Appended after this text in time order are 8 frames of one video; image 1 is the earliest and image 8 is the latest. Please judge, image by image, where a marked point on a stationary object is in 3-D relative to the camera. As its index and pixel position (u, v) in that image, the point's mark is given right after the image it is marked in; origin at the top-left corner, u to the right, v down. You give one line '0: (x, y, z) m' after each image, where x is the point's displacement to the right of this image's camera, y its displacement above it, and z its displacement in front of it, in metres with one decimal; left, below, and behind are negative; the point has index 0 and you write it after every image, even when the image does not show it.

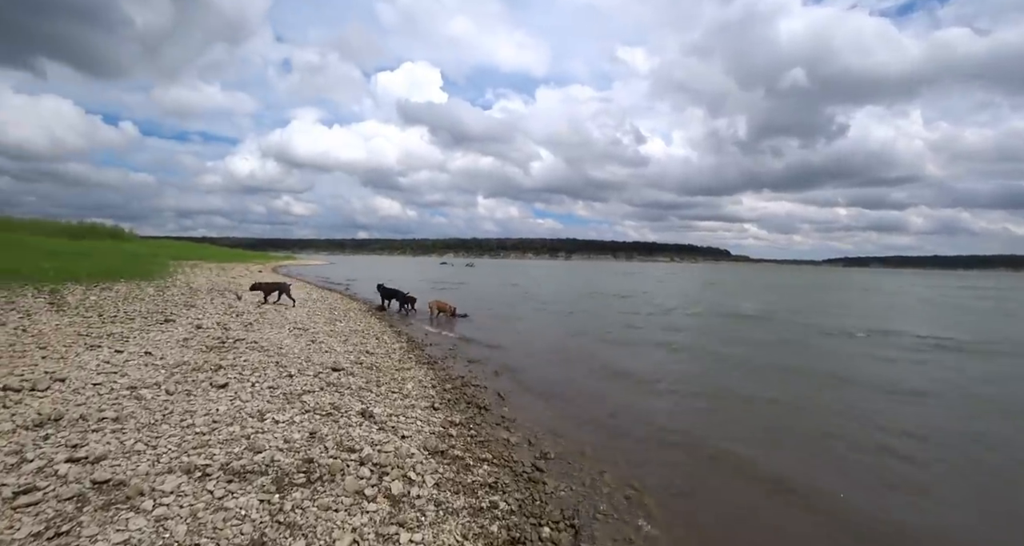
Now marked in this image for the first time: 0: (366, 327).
0: (-6.4, -2.4, +19.7) m
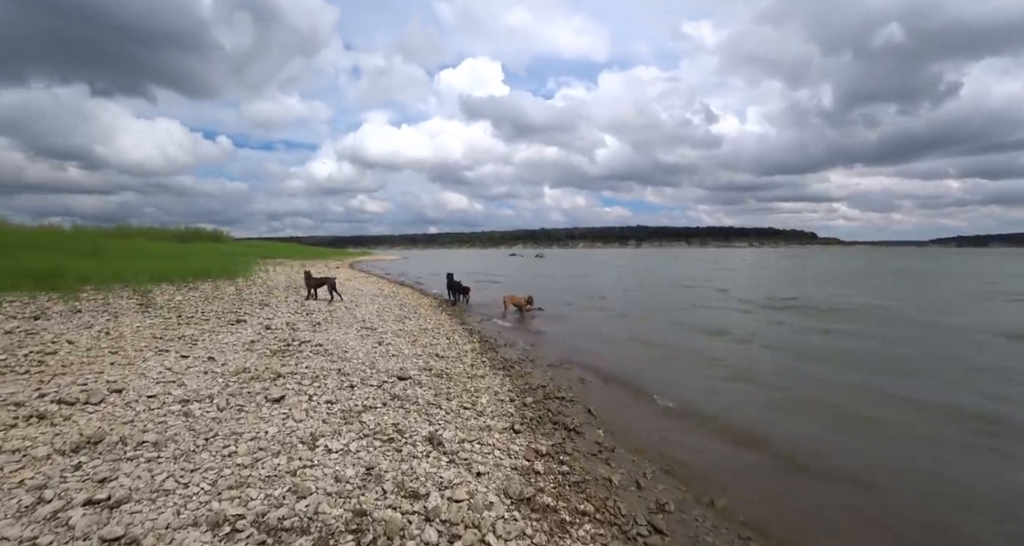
0: (-3.2, -2.2, +18.6) m
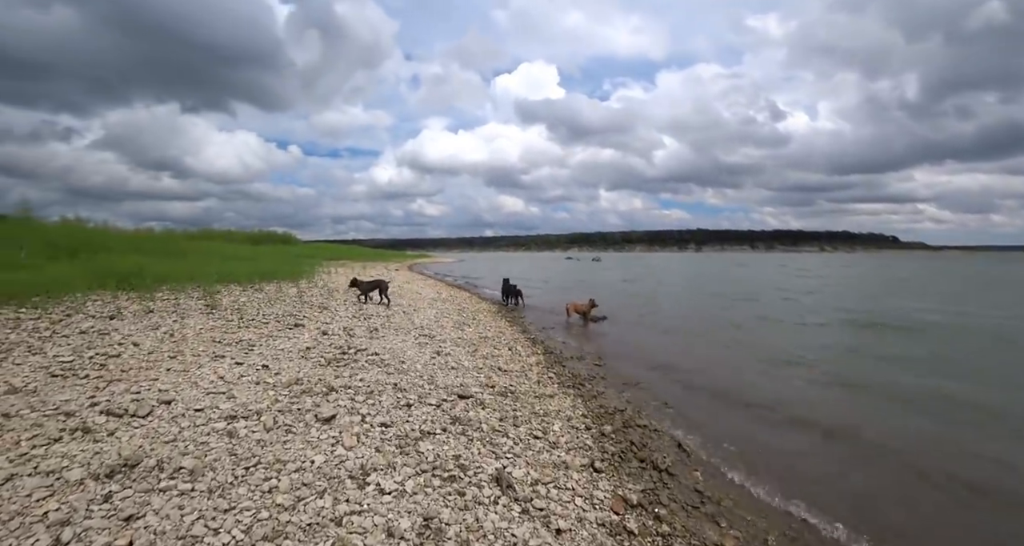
0: (-0.7, -2.4, +17.5) m
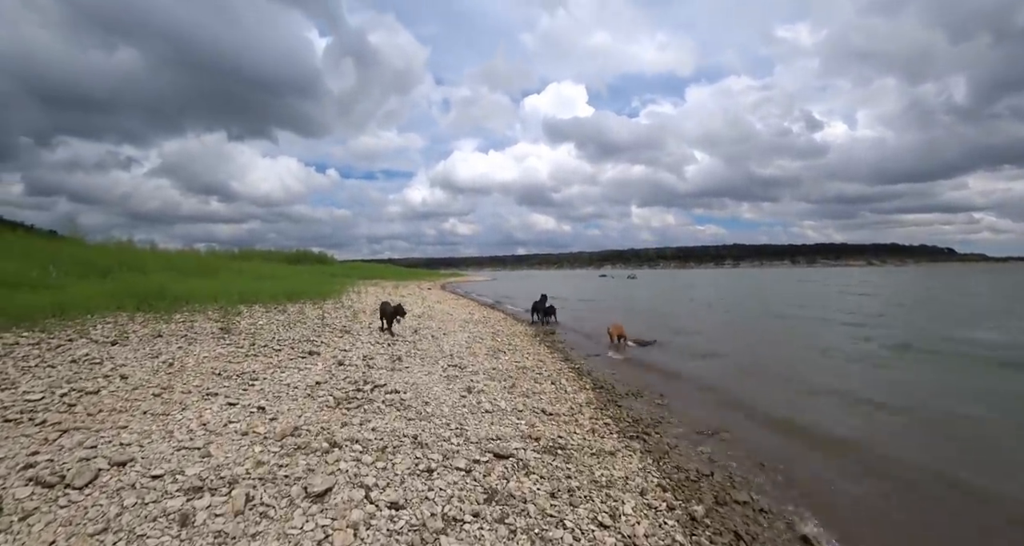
0: (+0.7, -3.1, +15.3) m
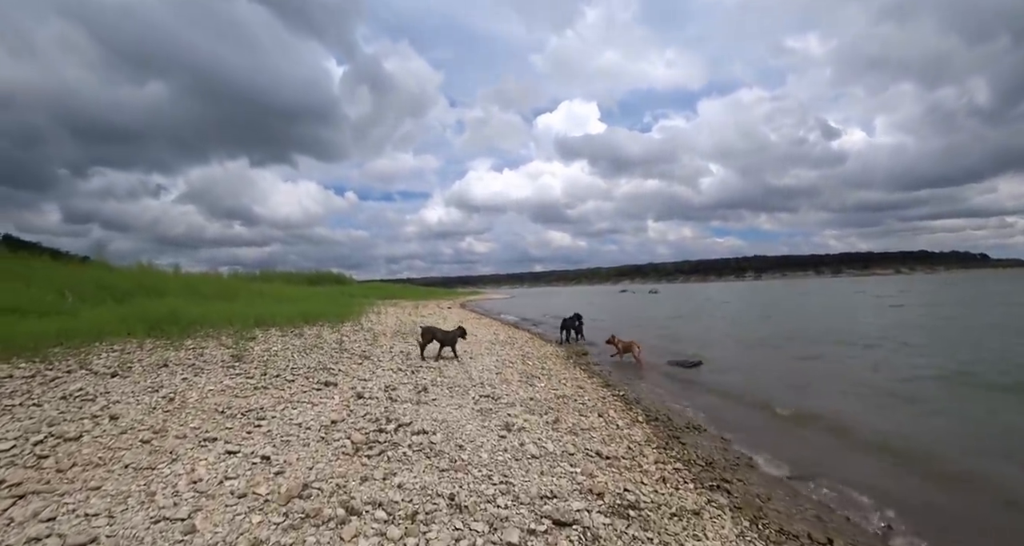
0: (+1.8, -3.6, +13.6) m
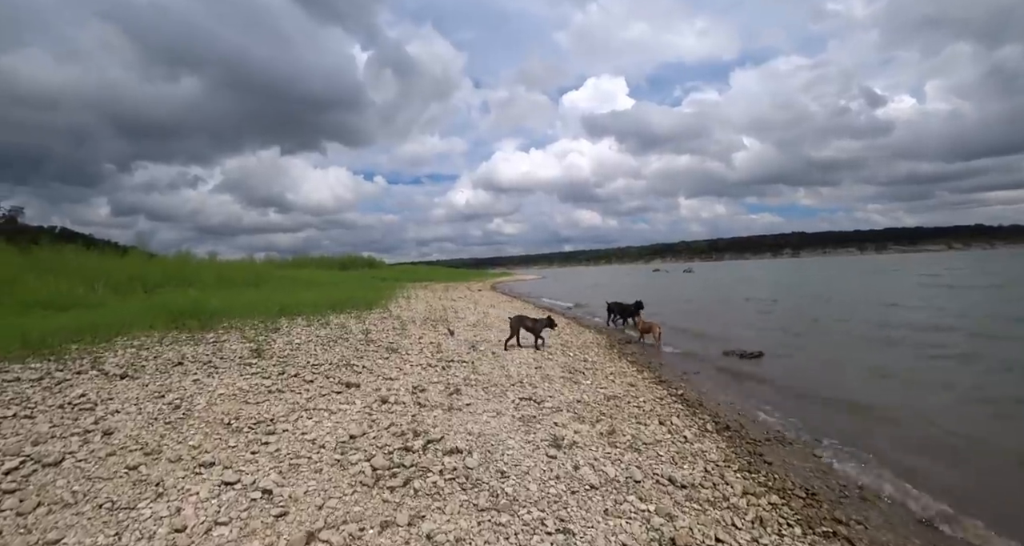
0: (+3.0, -3.1, +12.0) m
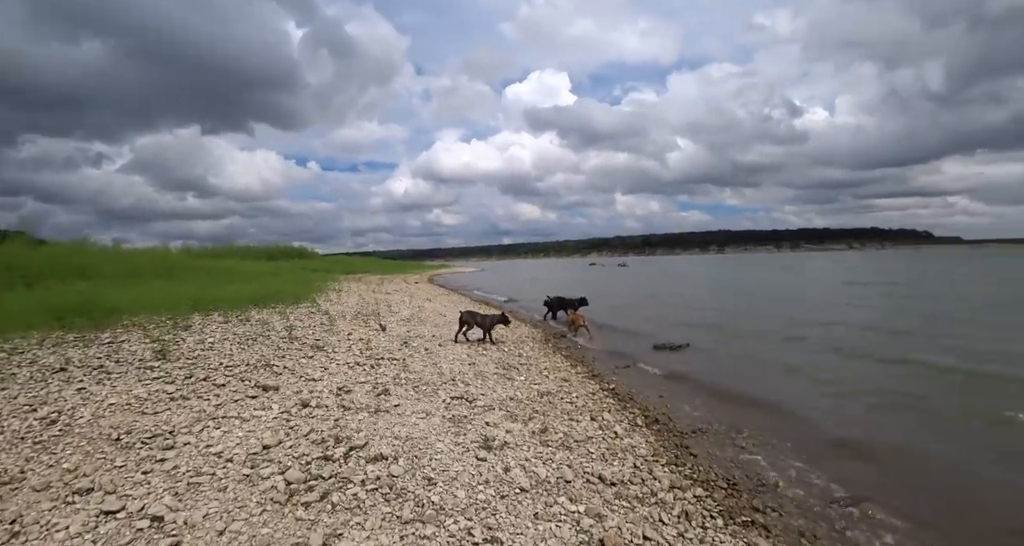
0: (+1.2, -3.0, +12.0) m
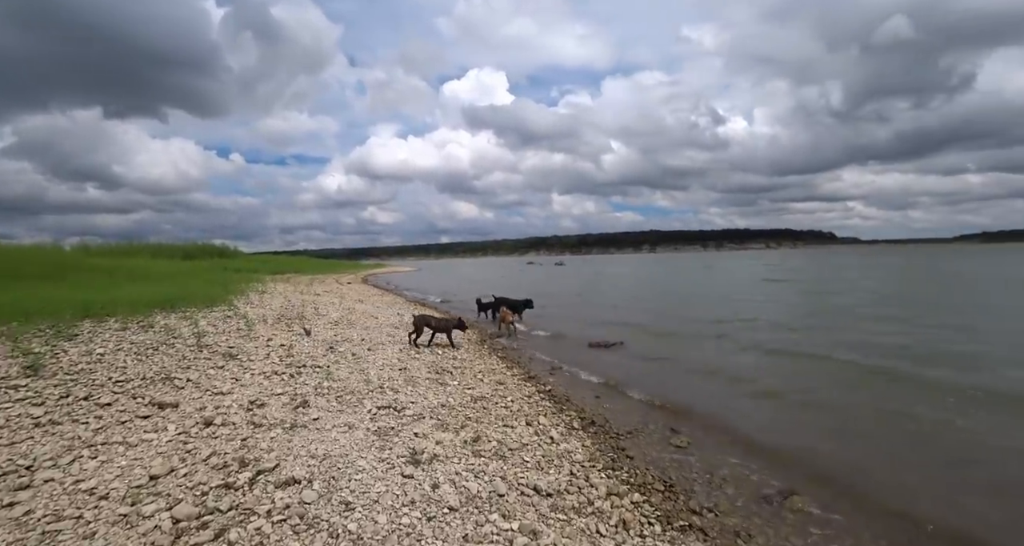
0: (-0.4, -3.0, +11.7) m
